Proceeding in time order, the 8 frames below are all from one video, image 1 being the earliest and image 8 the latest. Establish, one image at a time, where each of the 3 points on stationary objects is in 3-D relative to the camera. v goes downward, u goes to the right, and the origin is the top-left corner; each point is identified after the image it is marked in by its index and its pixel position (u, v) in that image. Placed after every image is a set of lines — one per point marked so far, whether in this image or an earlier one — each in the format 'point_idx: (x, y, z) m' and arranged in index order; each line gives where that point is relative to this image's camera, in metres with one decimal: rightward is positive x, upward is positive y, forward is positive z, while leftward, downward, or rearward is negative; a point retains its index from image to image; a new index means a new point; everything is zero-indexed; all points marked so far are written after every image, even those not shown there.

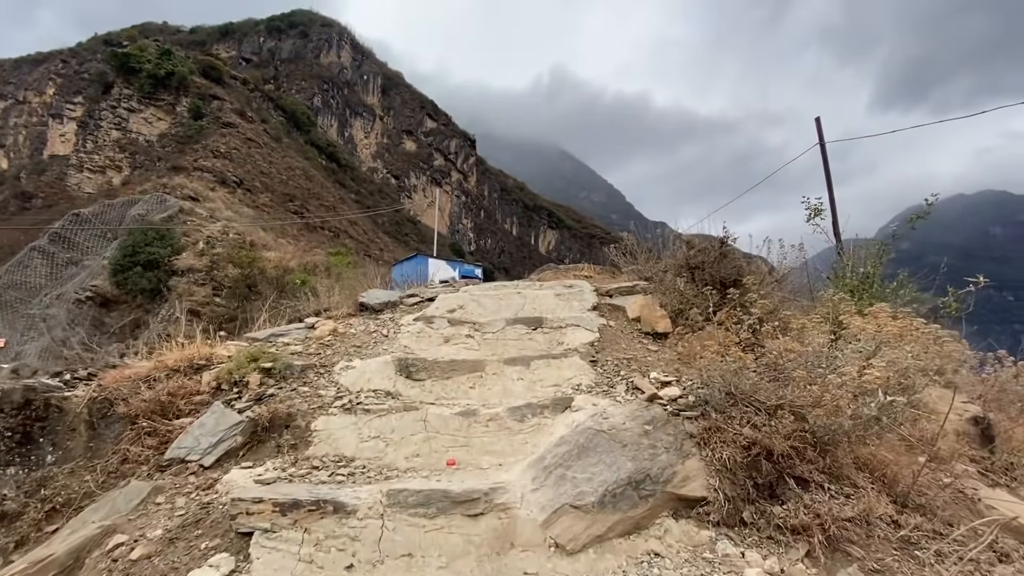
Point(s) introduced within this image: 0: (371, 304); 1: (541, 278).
0: (-1.1, -0.1, +4.3) m
1: (+0.3, +0.1, +5.5) m
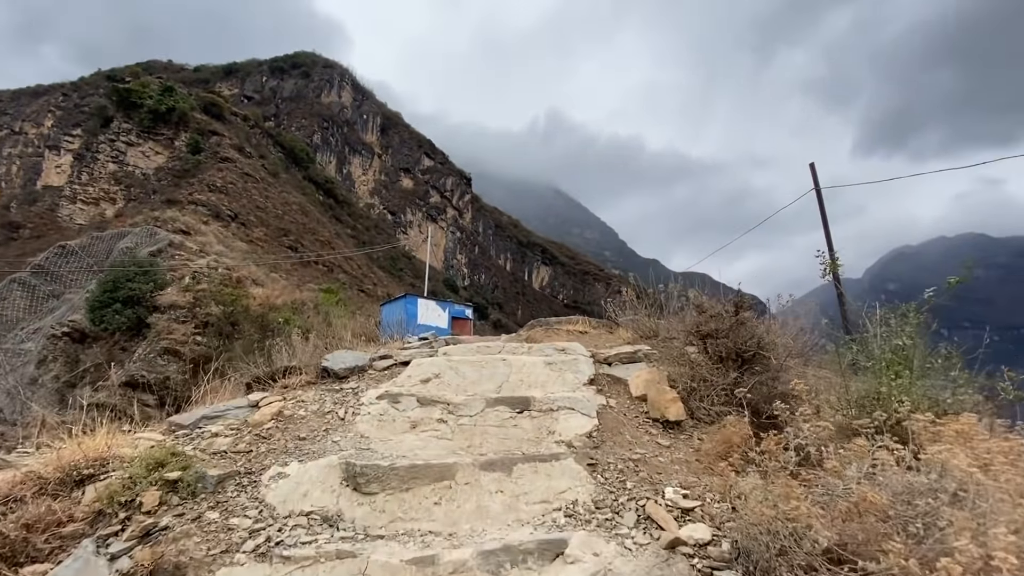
0: (-1.2, -0.6, +3.8) m
1: (+0.2, -0.4, +4.9) m
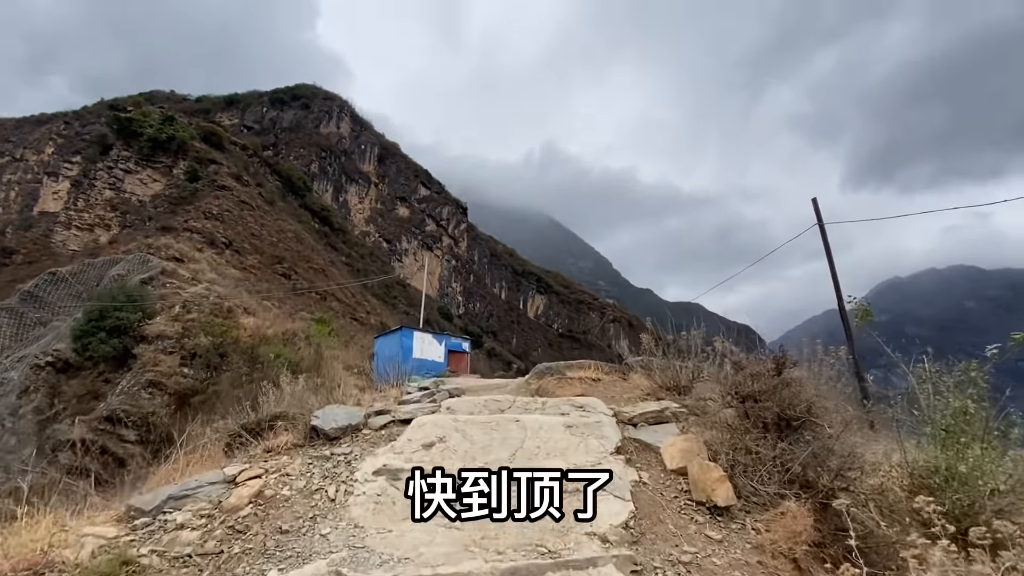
0: (-1.1, -0.9, +3.3) m
1: (+0.2, -0.8, +4.5) m
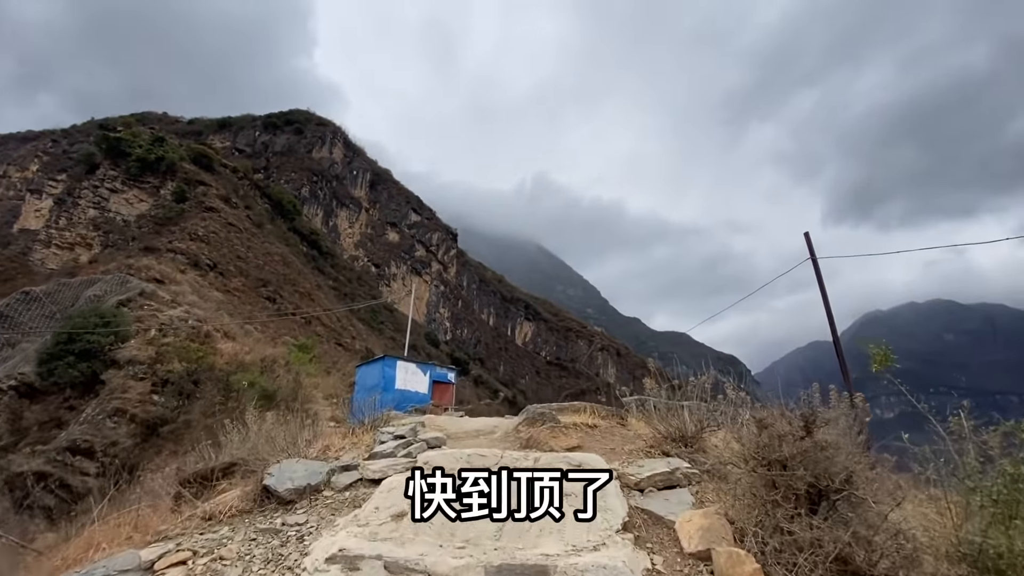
0: (-1.2, -1.0, +2.8) m
1: (+0.1, -1.1, +4.1) m
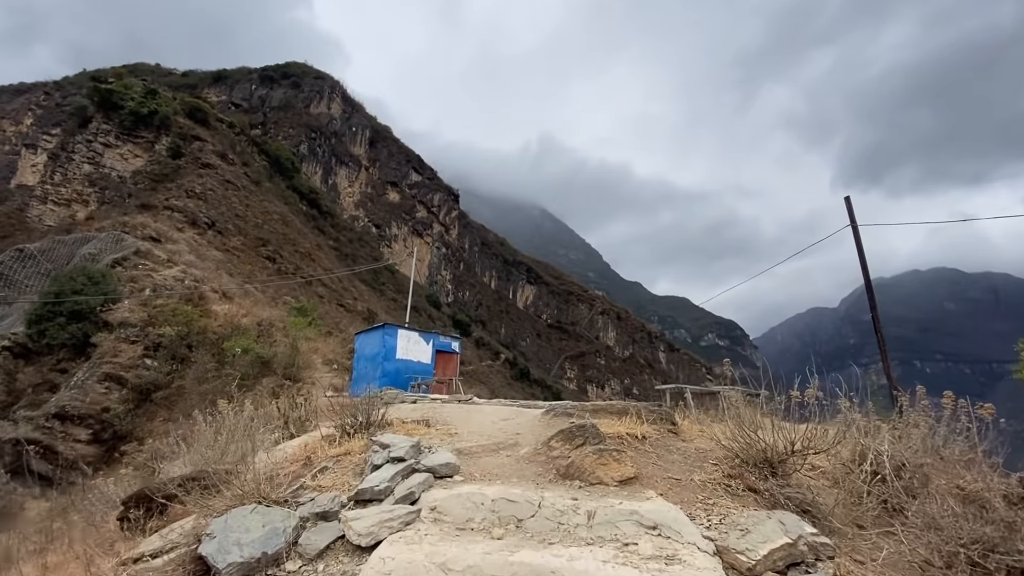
0: (-1.0, -1.0, +1.9) m
1: (+0.3, -0.9, +3.1) m
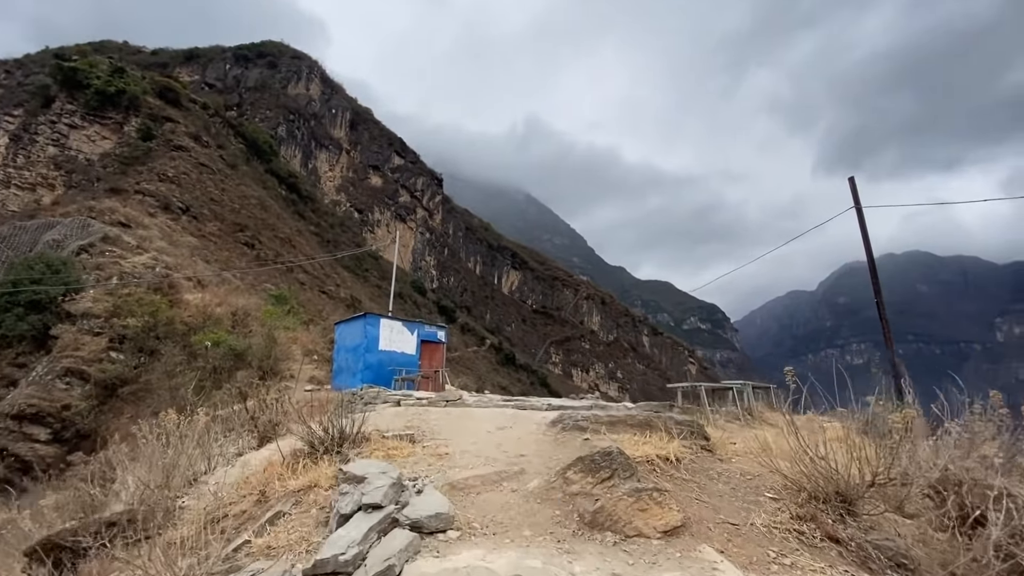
0: (-0.9, -1.0, +1.2) m
1: (+0.4, -0.9, +2.4) m
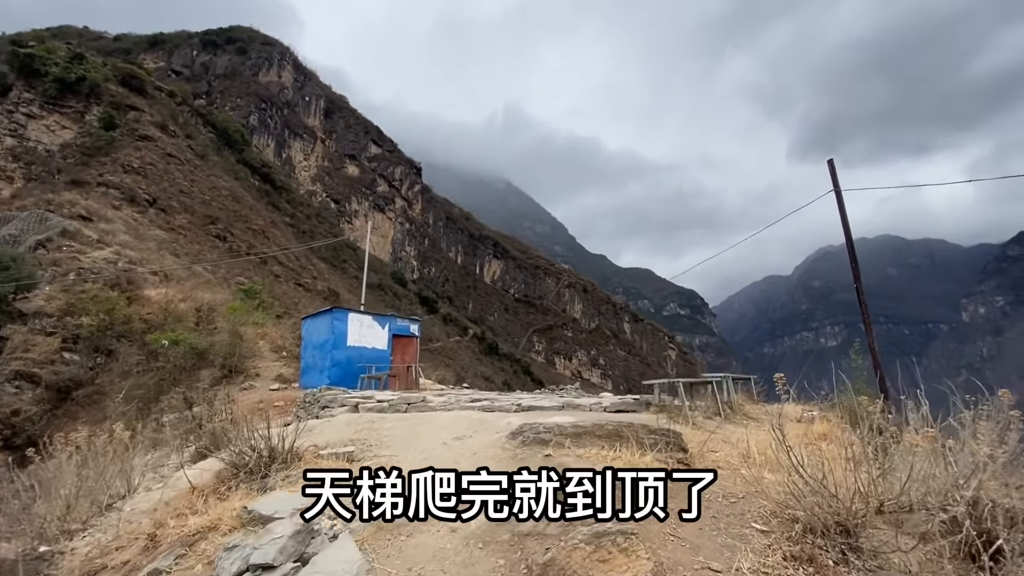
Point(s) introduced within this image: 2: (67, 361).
0: (-1.1, -1.0, +0.7) m
1: (+0.1, -0.9, +2.0) m
2: (-10.7, -1.7, +13.1) m
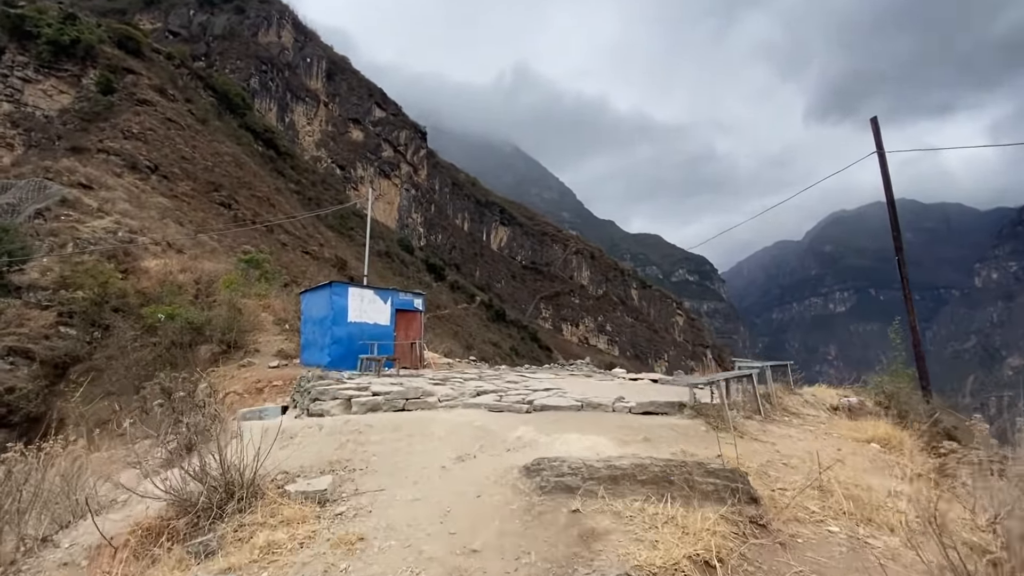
0: (-1.1, -1.2, 0.0) m
1: (+0.2, -1.0, +1.3) m
2: (-10.4, -1.1, +12.5) m
